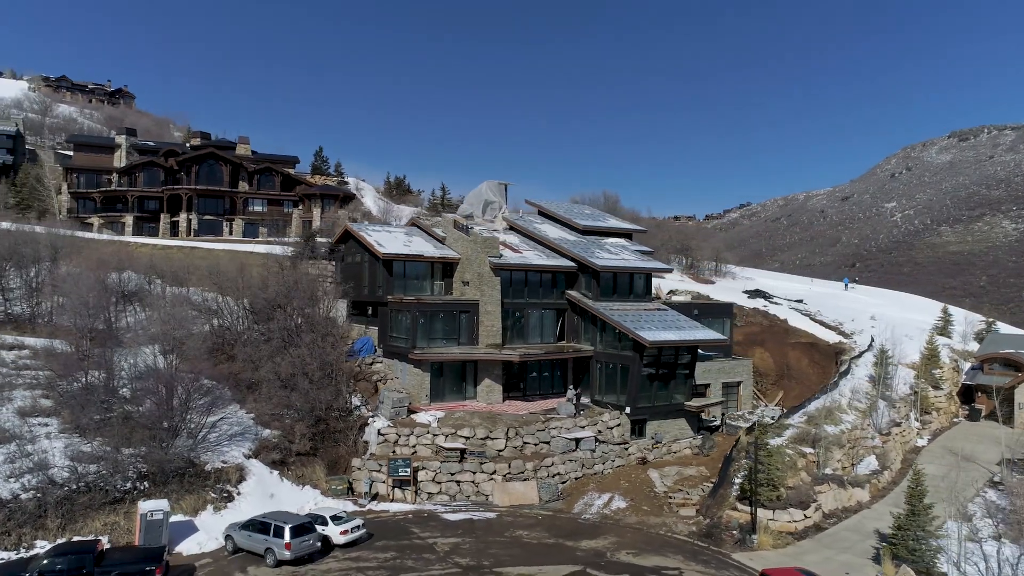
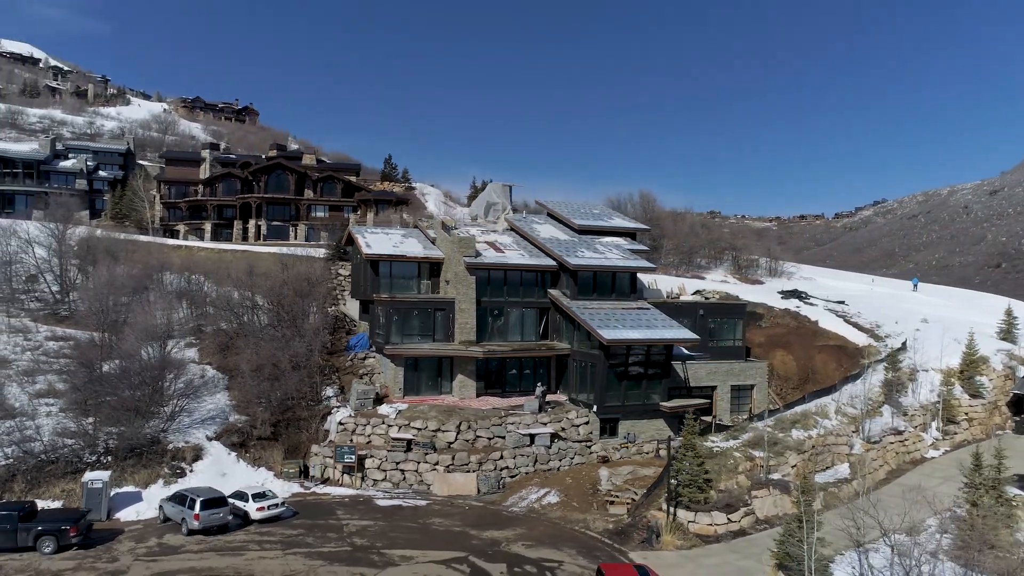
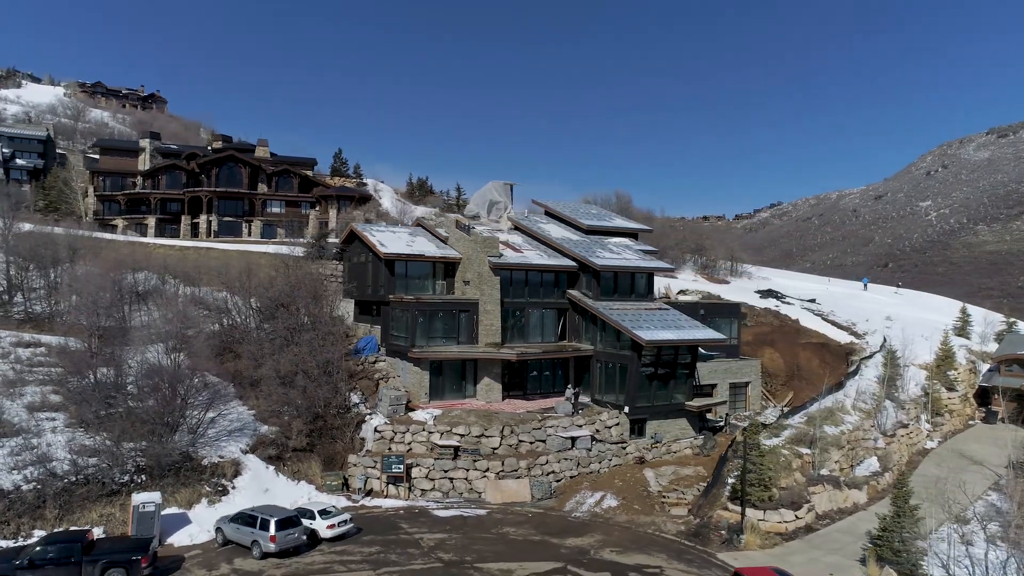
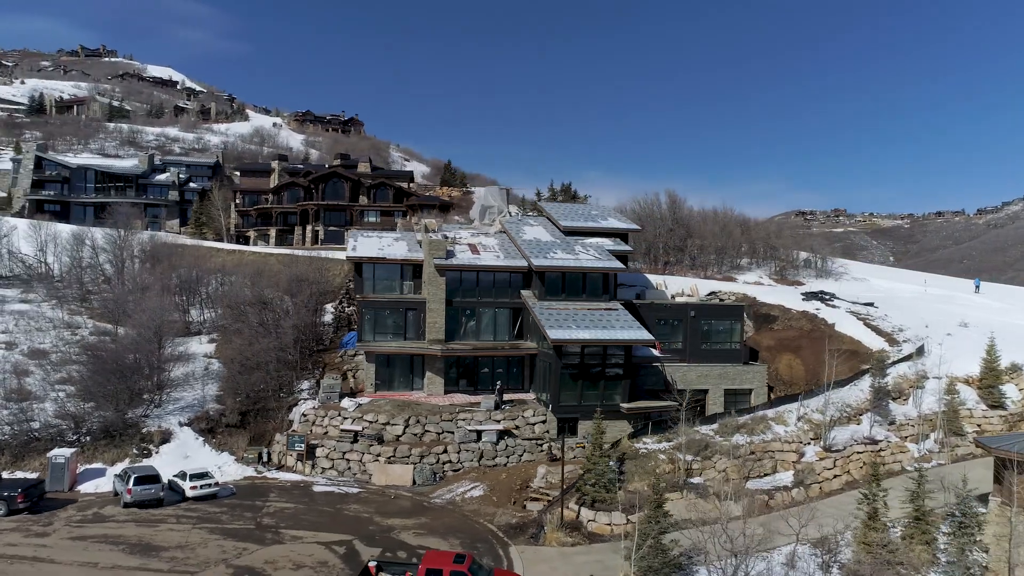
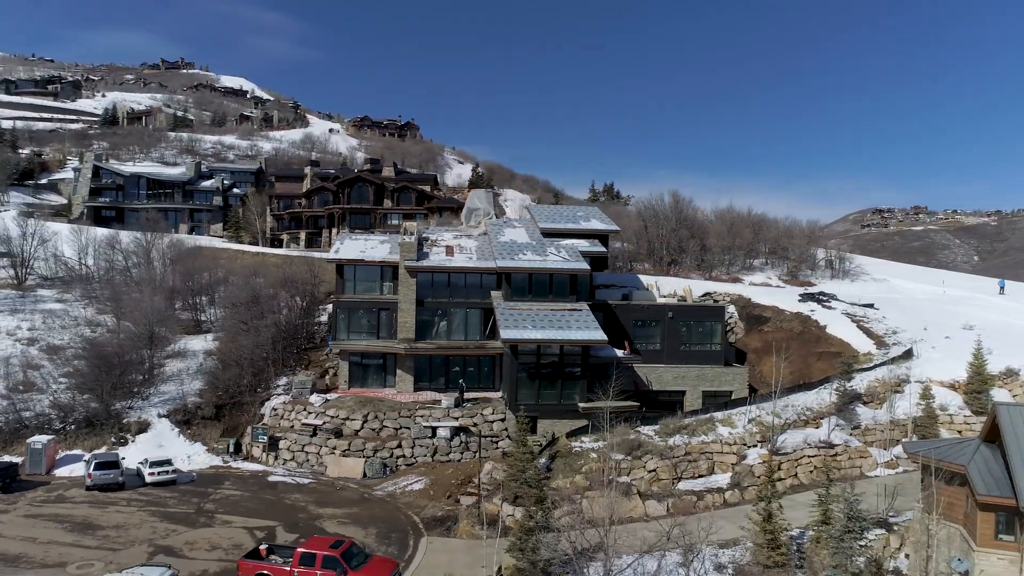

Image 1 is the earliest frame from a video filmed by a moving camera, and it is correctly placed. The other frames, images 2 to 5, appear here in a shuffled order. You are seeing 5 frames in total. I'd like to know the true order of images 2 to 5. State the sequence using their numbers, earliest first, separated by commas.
3, 2, 4, 5
